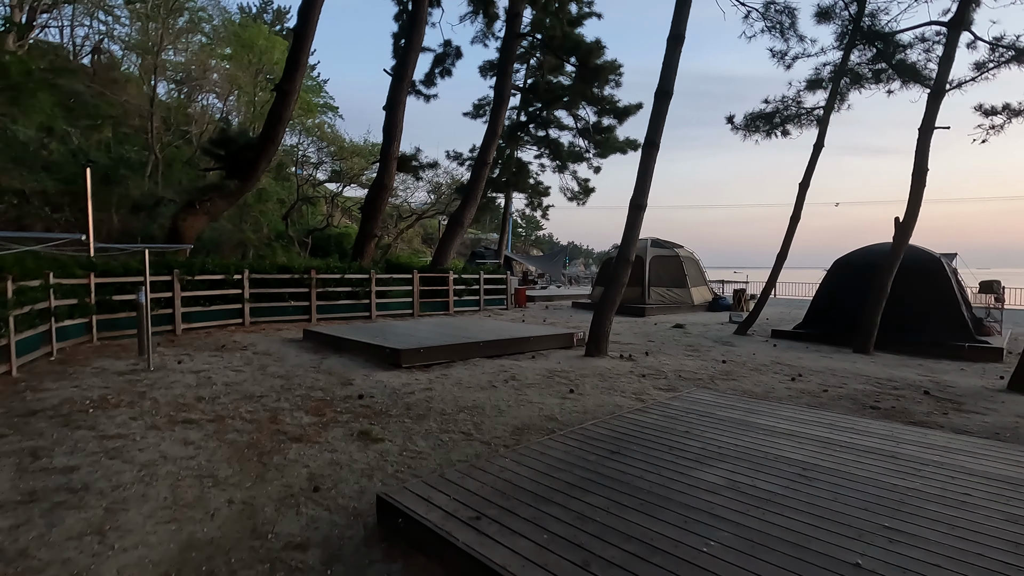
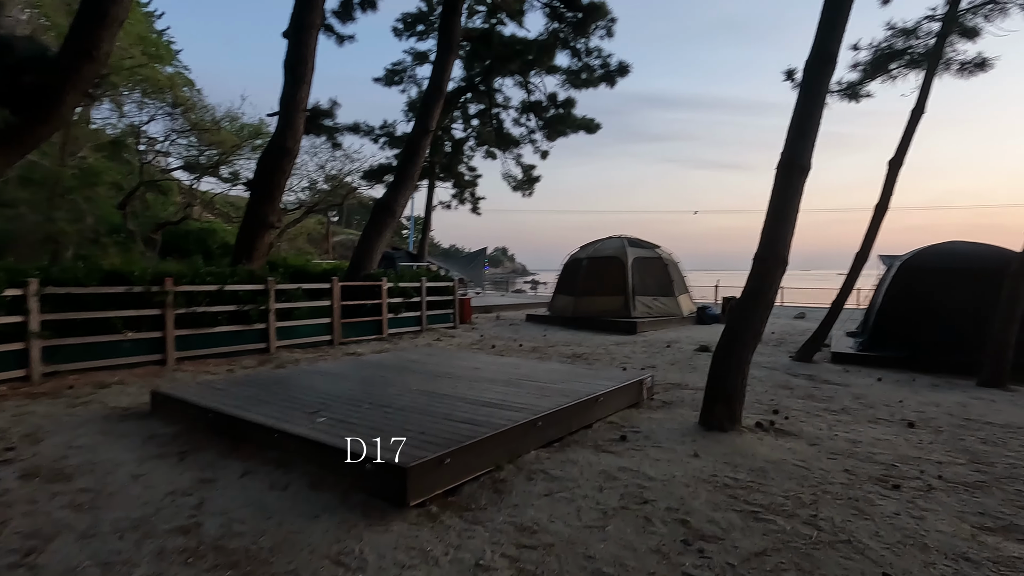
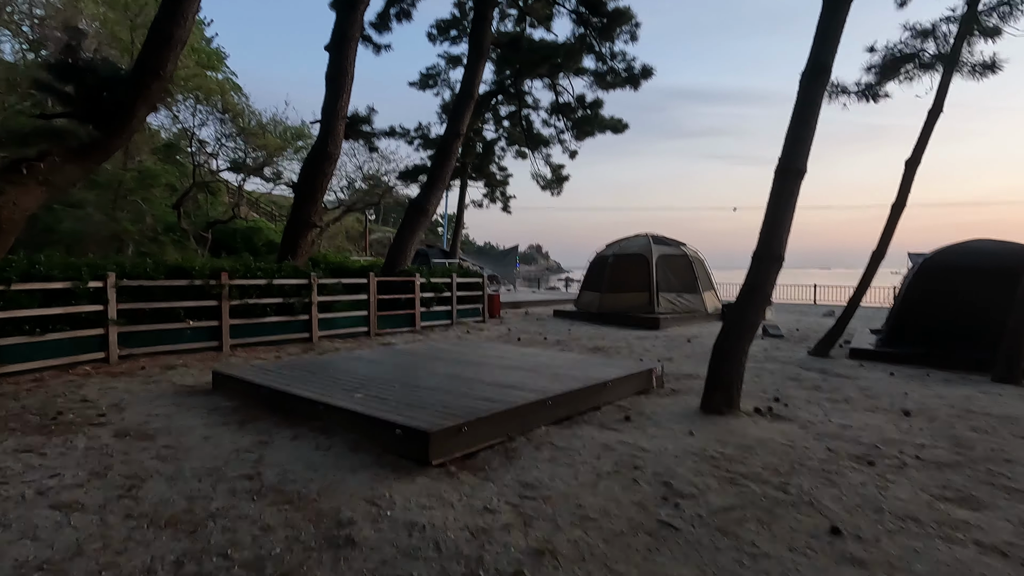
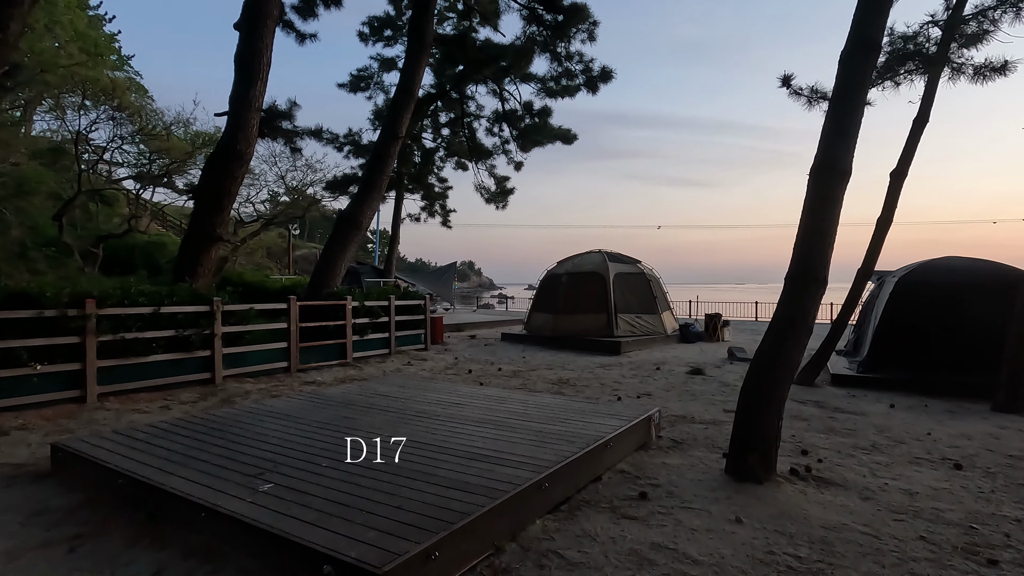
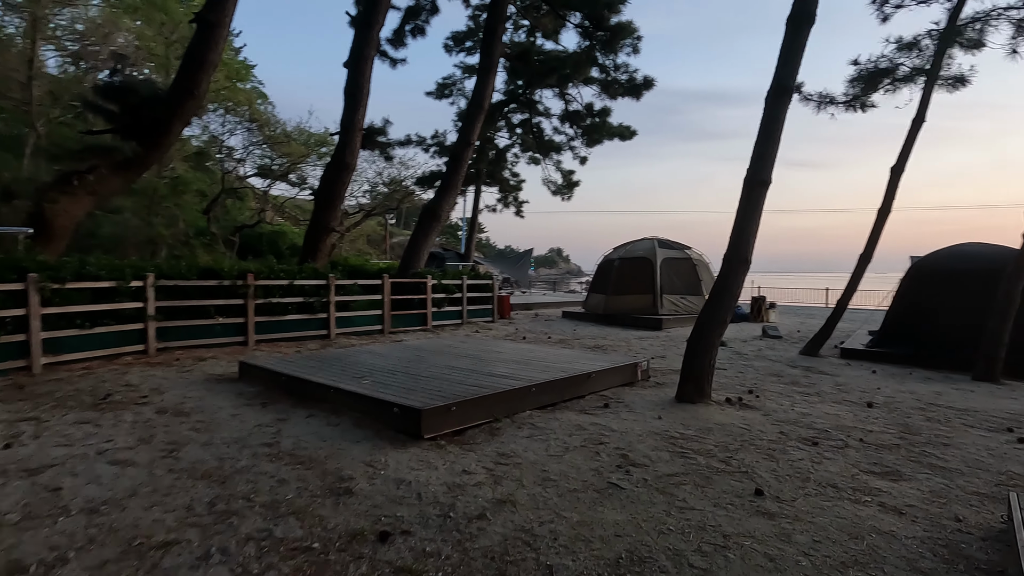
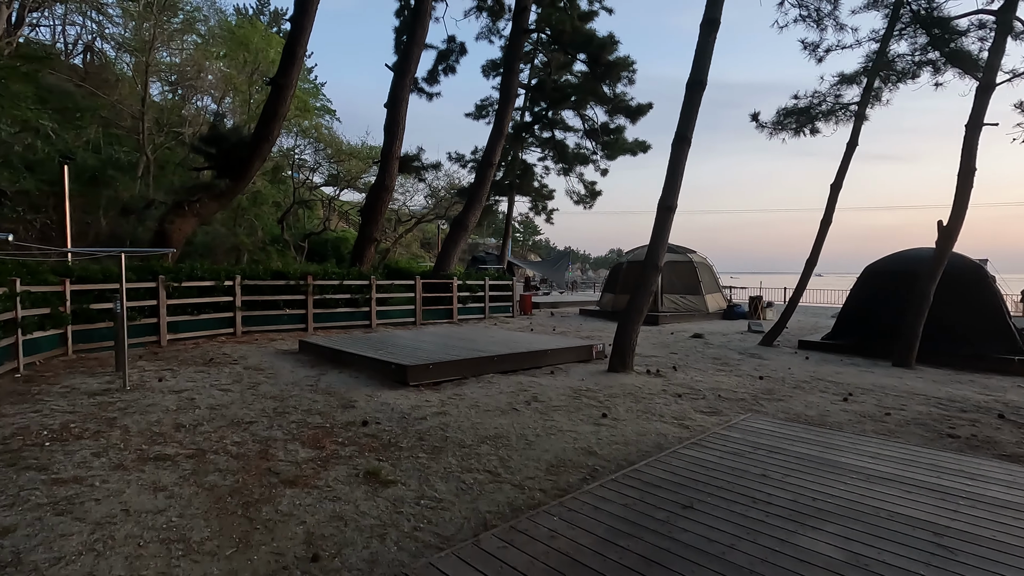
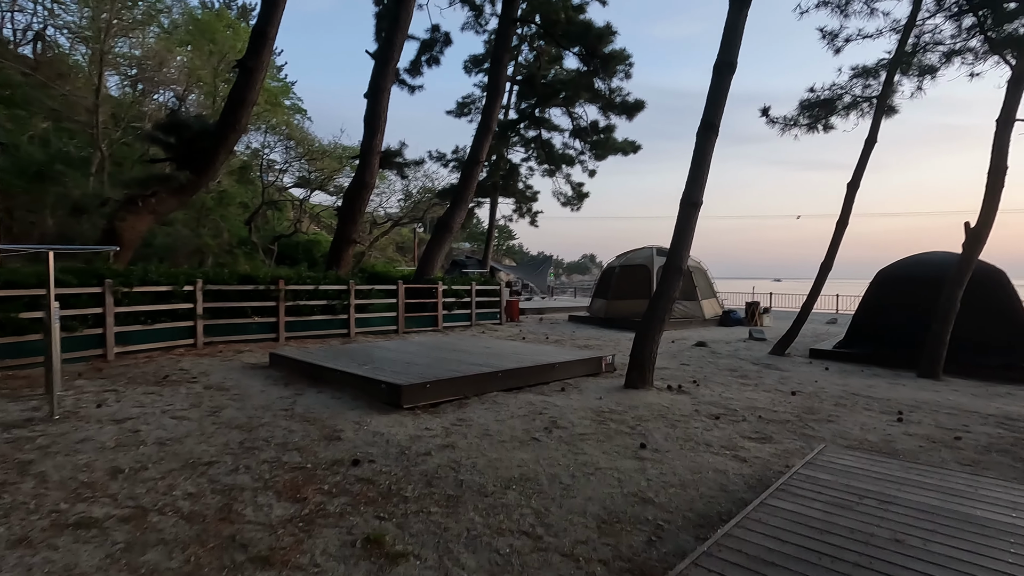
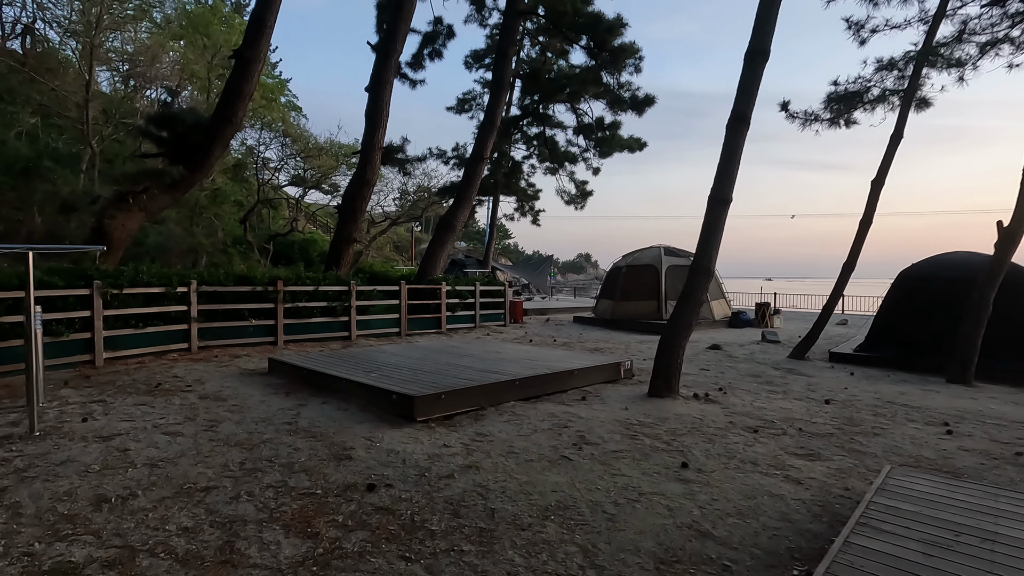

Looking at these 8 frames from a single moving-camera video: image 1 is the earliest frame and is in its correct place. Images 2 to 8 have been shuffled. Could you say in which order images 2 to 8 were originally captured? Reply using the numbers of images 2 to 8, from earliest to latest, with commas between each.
6, 7, 8, 5, 3, 2, 4
